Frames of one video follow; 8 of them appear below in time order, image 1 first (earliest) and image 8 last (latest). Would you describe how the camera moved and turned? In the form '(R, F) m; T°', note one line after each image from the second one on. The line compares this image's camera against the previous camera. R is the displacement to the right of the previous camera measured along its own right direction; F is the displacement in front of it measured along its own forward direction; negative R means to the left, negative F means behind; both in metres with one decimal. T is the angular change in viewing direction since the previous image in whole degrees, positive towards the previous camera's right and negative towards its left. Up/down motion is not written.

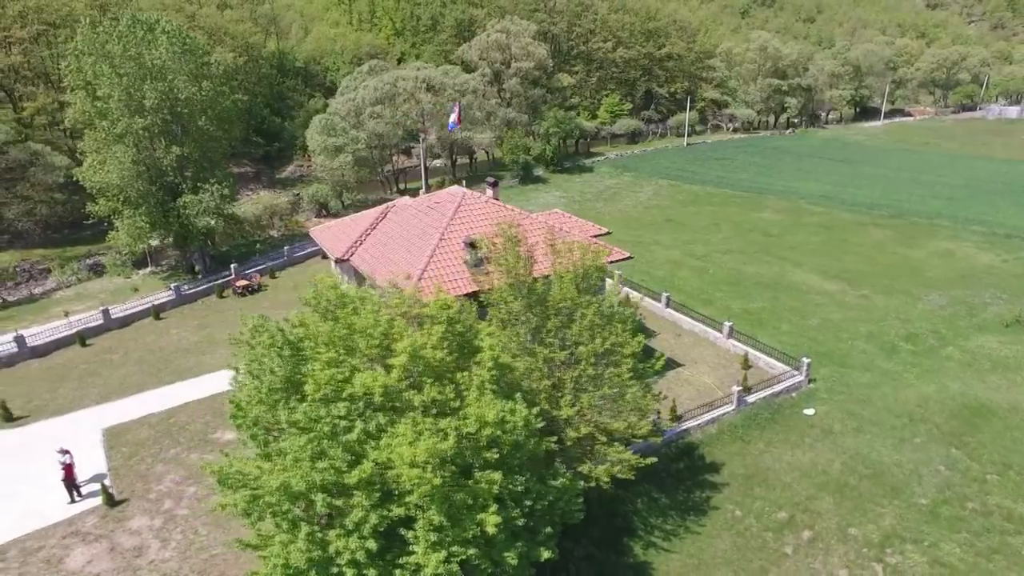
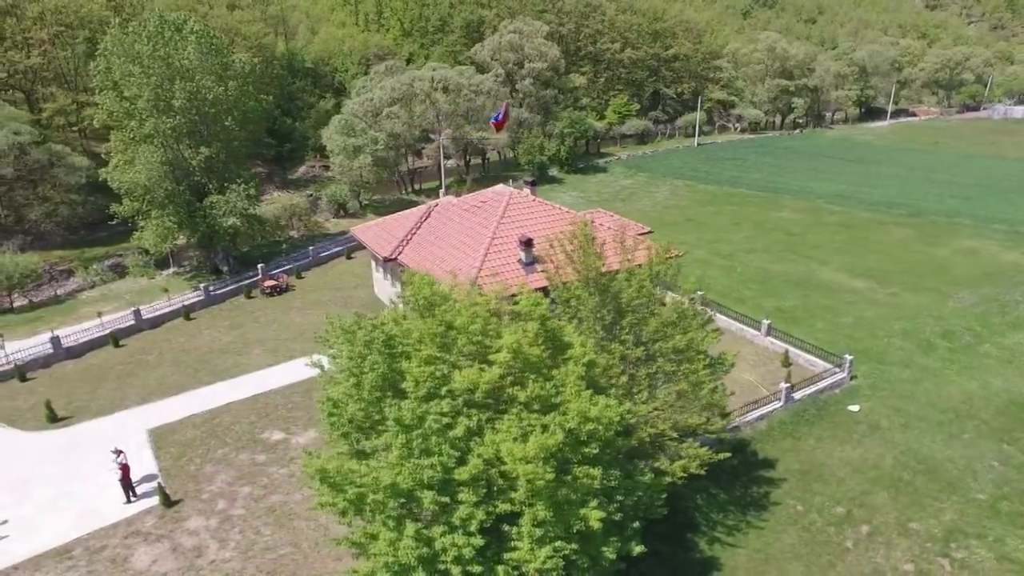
(-2.3, -0.1) m; +1°
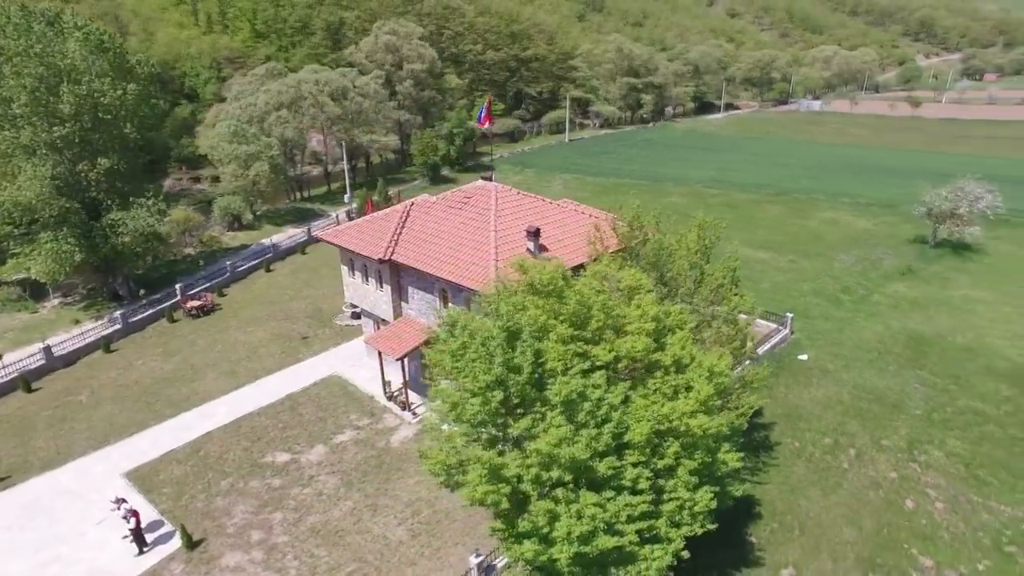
(-6.7, -0.1) m; +14°
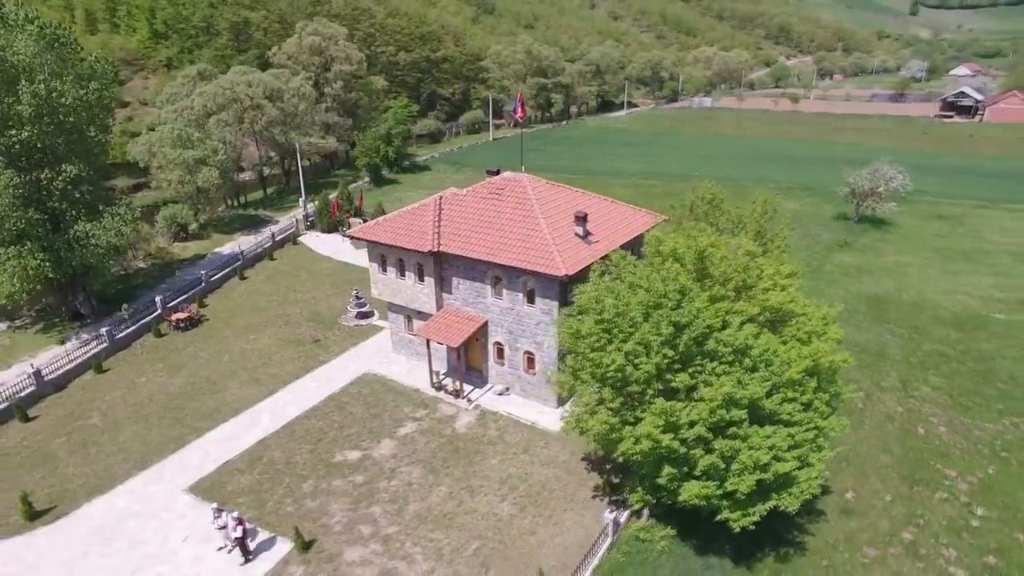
(-7.1, -0.7) m; +10°
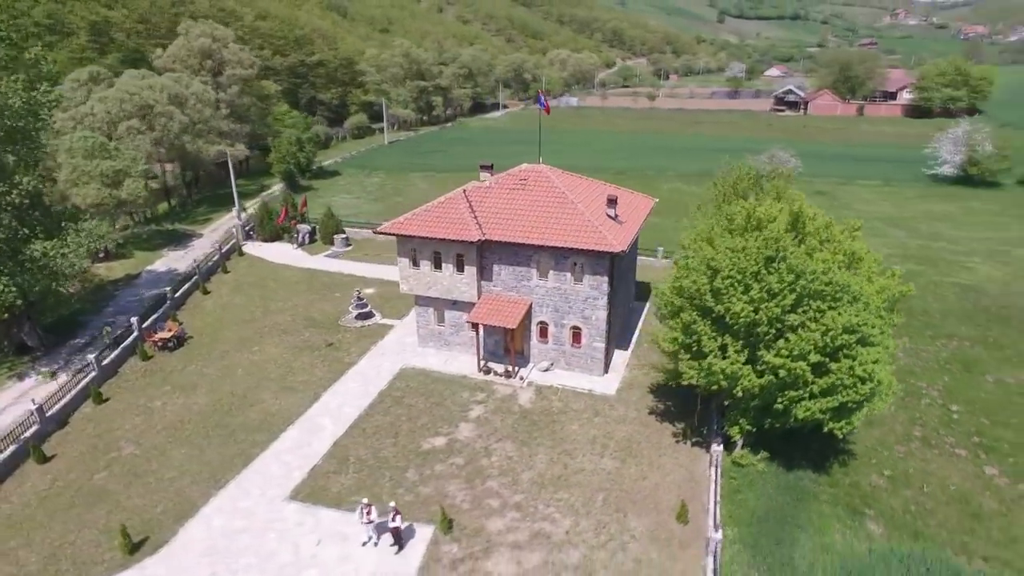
(-9.1, -0.8) m; +14°
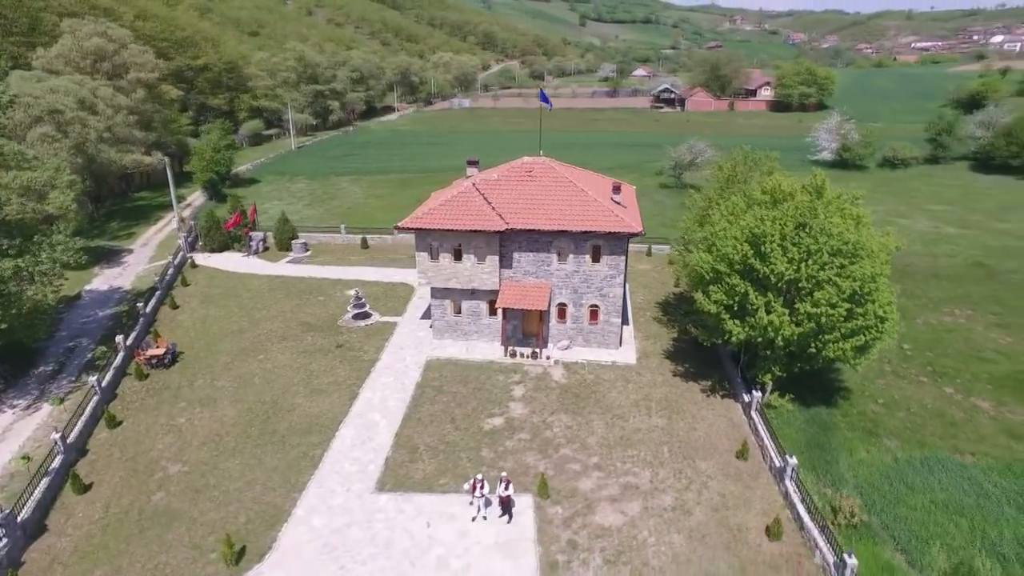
(-7.4, -0.8) m; +12°
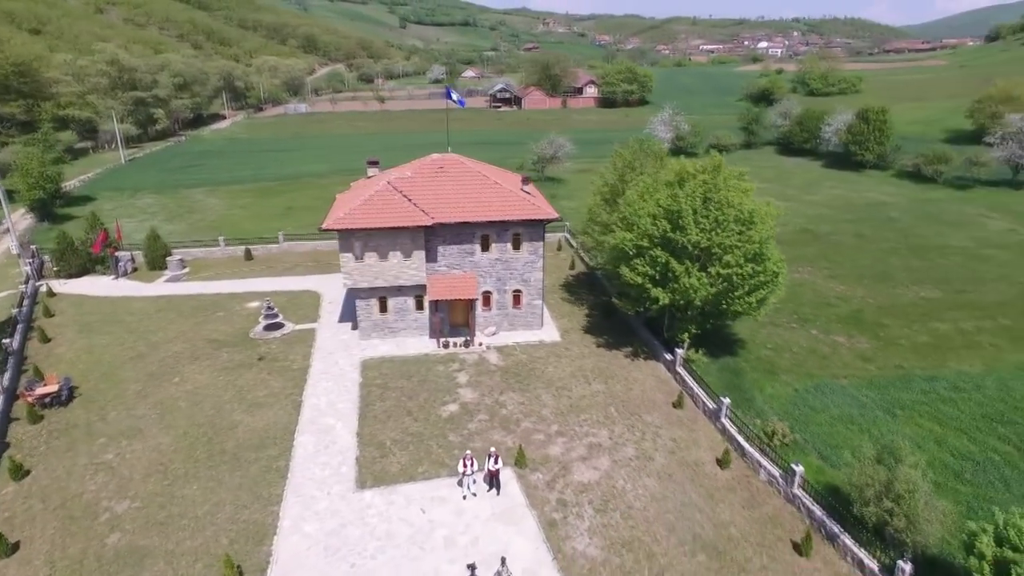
(-4.7, -0.7) m; +15°
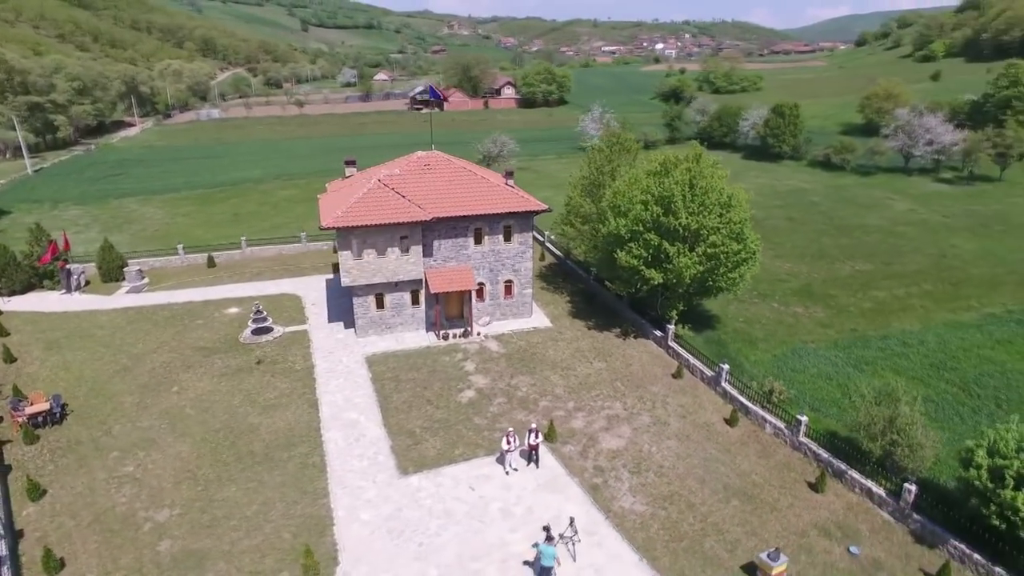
(-4.5, -1.0) m; +8°
